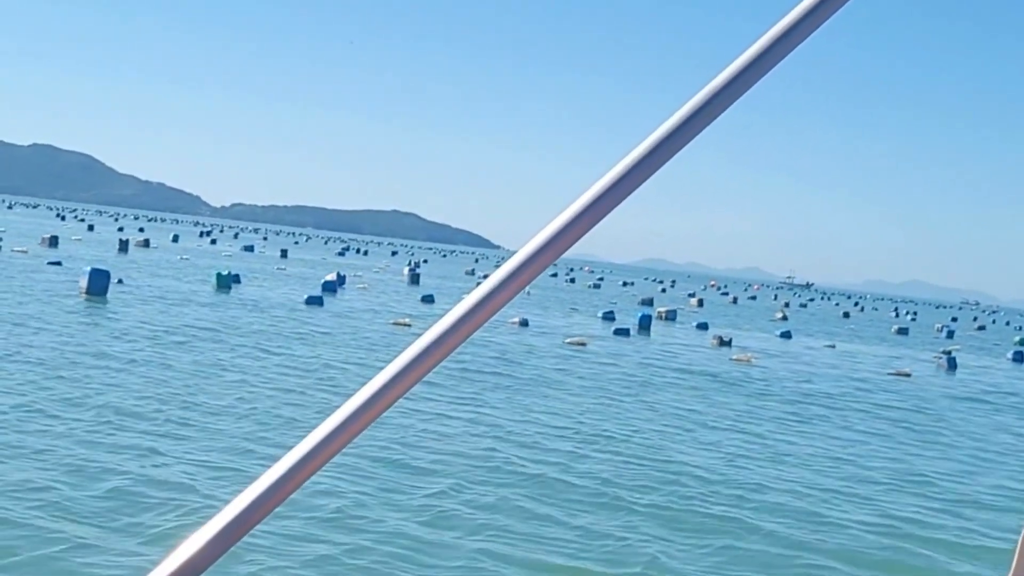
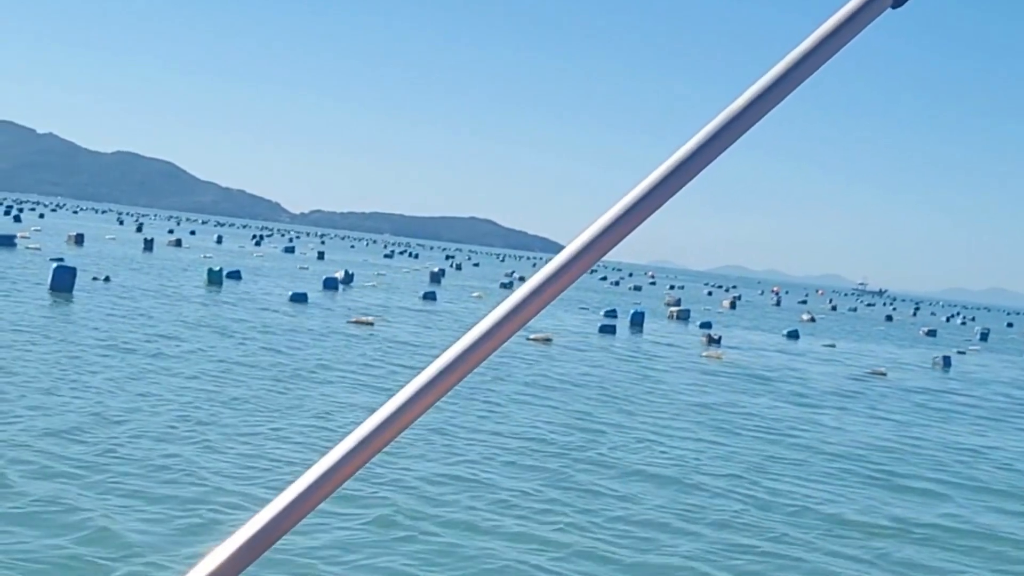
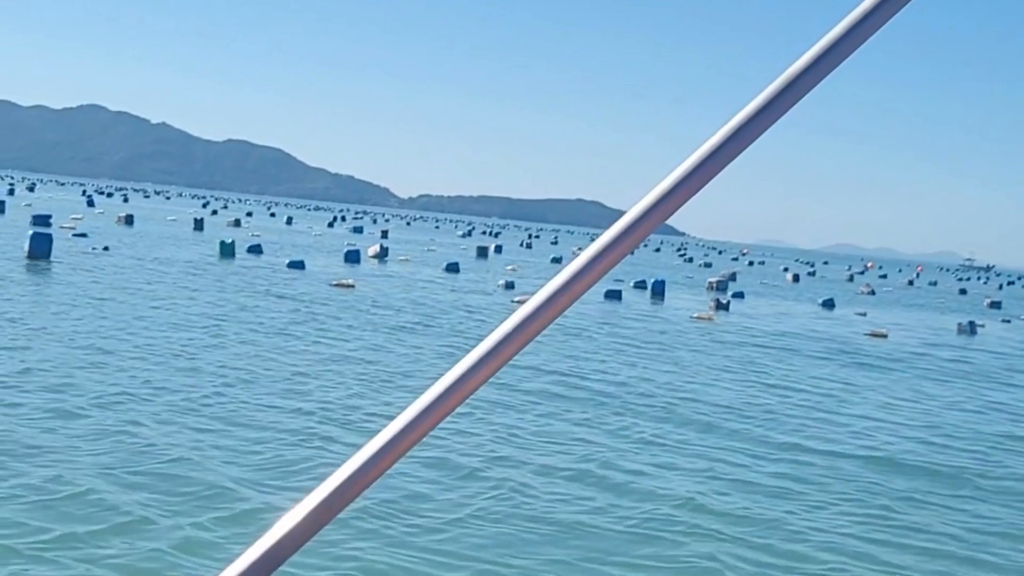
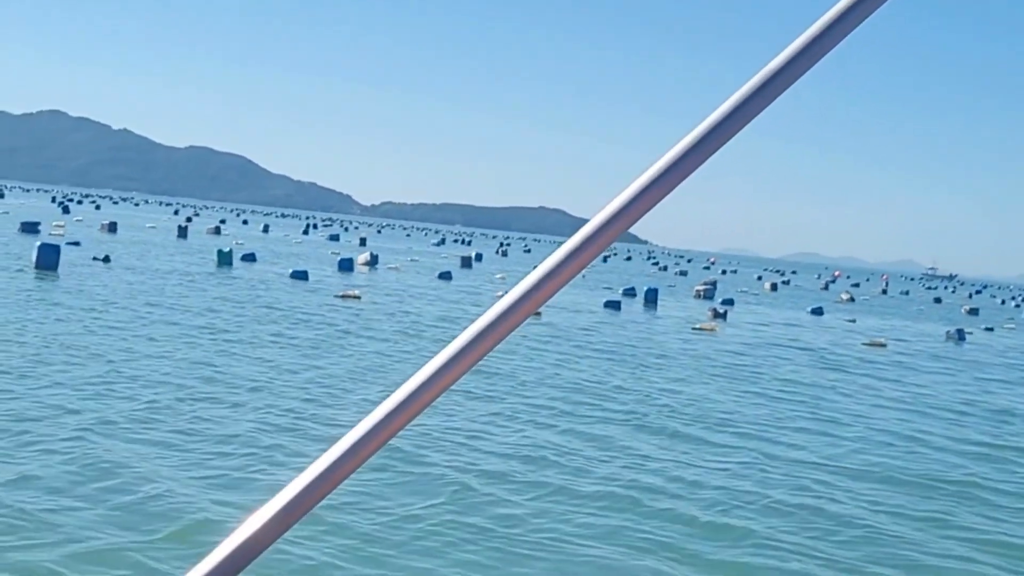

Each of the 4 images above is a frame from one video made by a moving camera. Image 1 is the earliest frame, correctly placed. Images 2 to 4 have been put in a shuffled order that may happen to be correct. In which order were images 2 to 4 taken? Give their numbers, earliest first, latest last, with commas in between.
2, 4, 3
